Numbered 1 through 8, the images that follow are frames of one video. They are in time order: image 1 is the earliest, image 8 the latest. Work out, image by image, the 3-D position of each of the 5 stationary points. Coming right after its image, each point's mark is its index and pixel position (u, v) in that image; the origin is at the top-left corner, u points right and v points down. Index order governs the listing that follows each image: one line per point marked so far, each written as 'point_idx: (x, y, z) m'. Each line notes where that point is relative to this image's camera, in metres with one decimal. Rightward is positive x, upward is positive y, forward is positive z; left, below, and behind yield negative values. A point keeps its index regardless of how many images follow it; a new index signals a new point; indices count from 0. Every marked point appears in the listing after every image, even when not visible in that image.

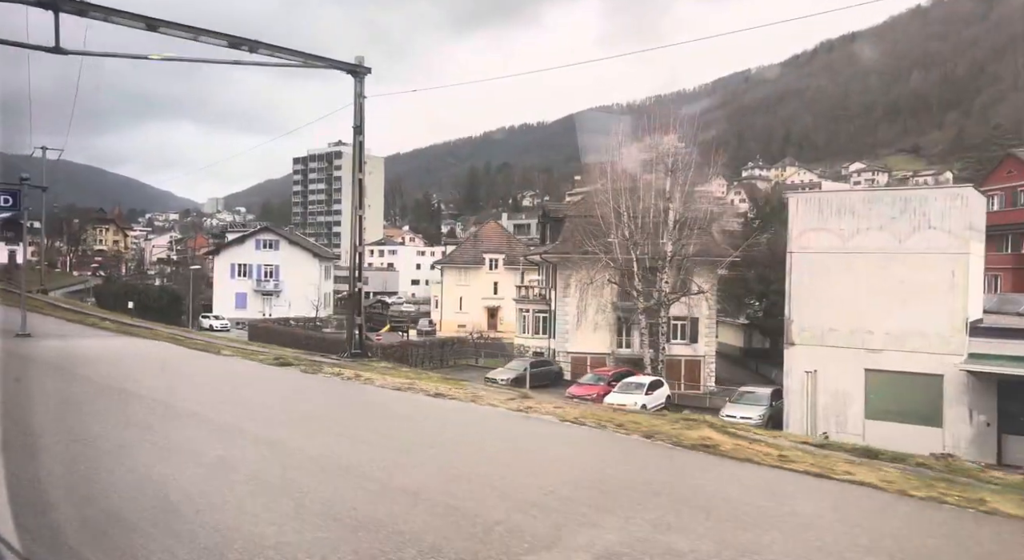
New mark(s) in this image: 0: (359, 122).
0: (-2.6, +2.7, +13.2) m
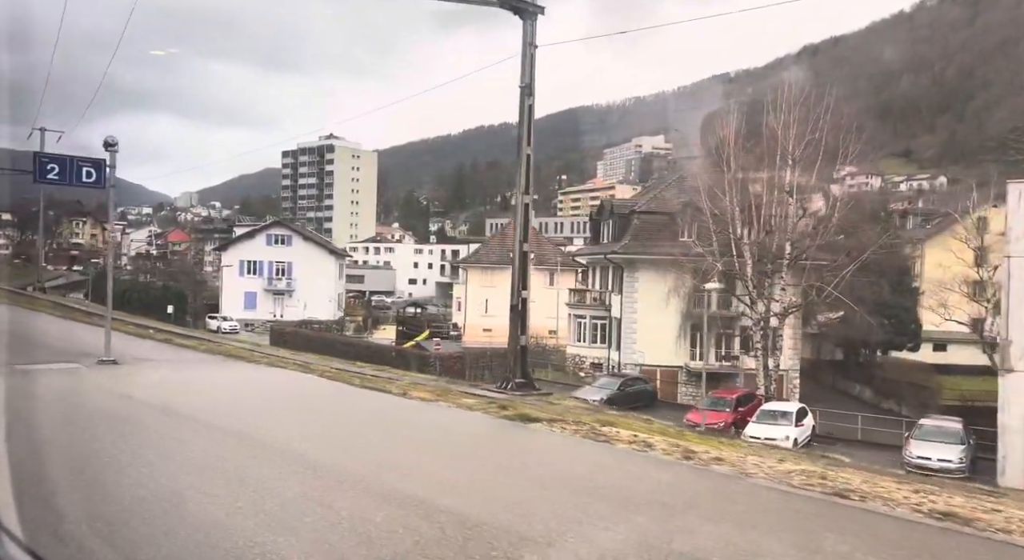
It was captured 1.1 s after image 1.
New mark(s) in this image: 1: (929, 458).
0: (+0.2, +2.6, +10.2) m
1: (+7.5, -3.2, +14.2) m
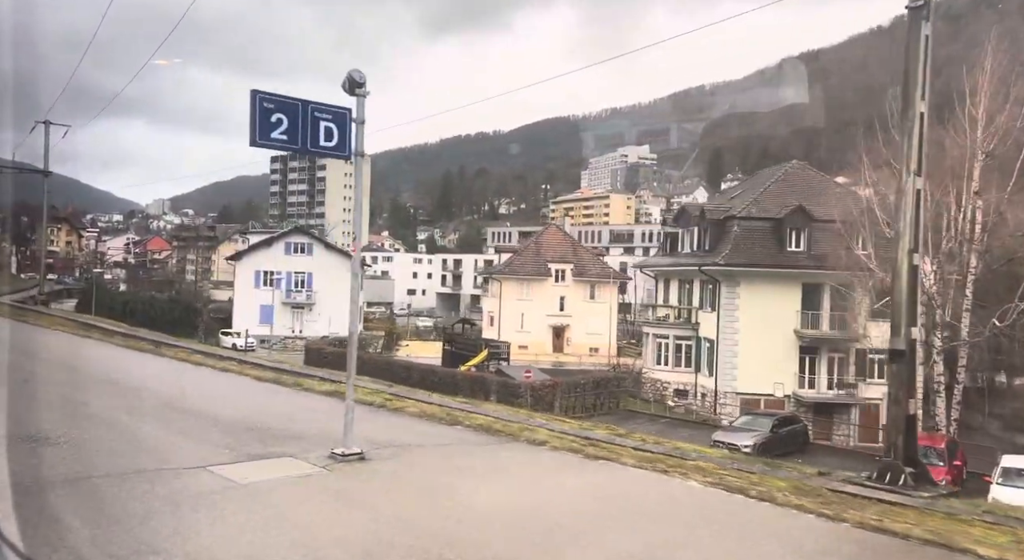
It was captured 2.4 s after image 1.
0: (+3.5, +2.3, +6.8) m
1: (+10.6, -3.6, +11.0) m
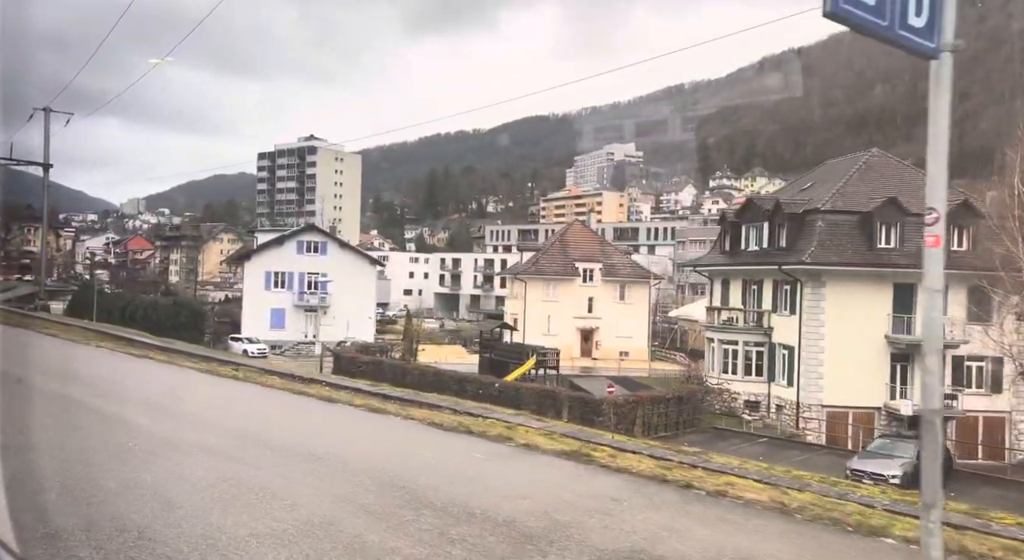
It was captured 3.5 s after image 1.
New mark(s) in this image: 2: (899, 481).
0: (+5.7, +2.2, +4.4) m
1: (+12.8, -3.6, +8.7) m
2: (+7.3, -3.6, +14.7) m
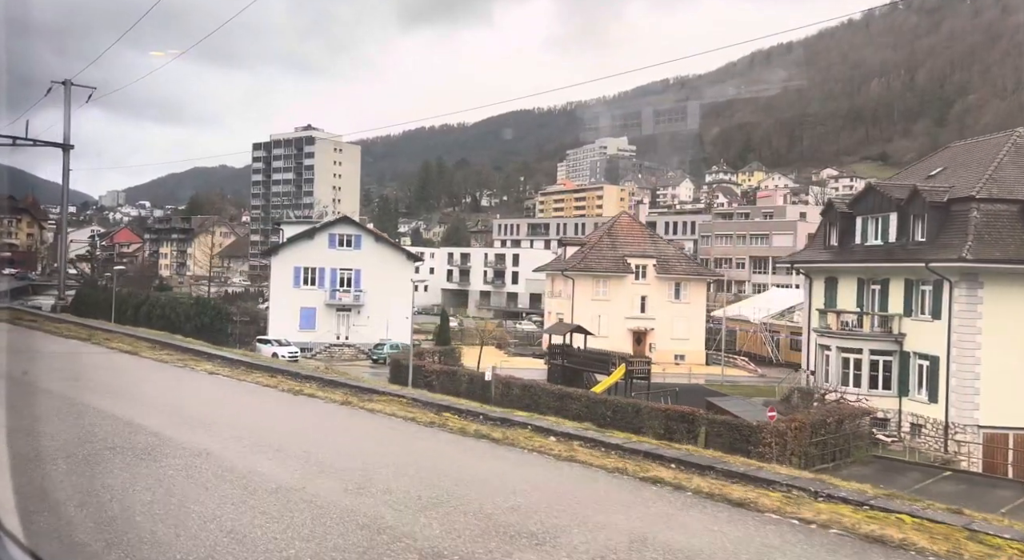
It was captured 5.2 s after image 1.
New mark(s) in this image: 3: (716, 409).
0: (+8.8, +2.1, +1.1) m
1: (+15.8, -3.7, +5.6) m
2: (+10.2, -3.7, +11.5) m
3: (+4.5, -2.9, +17.4) m
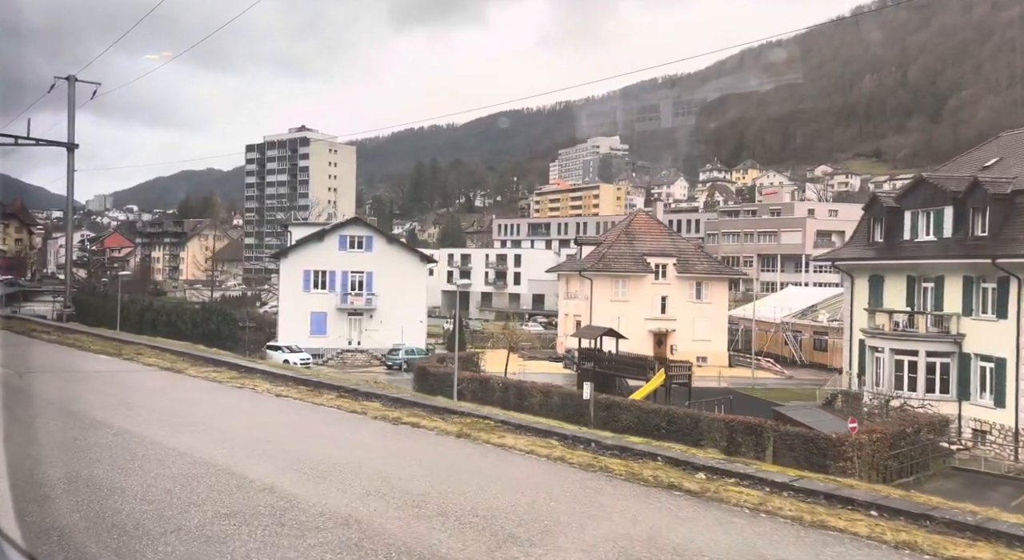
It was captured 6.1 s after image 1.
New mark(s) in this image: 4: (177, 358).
0: (+10.0, +2.1, -0.1) m
1: (+17.0, -3.6, +4.5) m
2: (+11.3, -3.6, +10.3) m
3: (+5.6, -2.9, +16.1) m
4: (-6.1, -1.5, +14.6) m
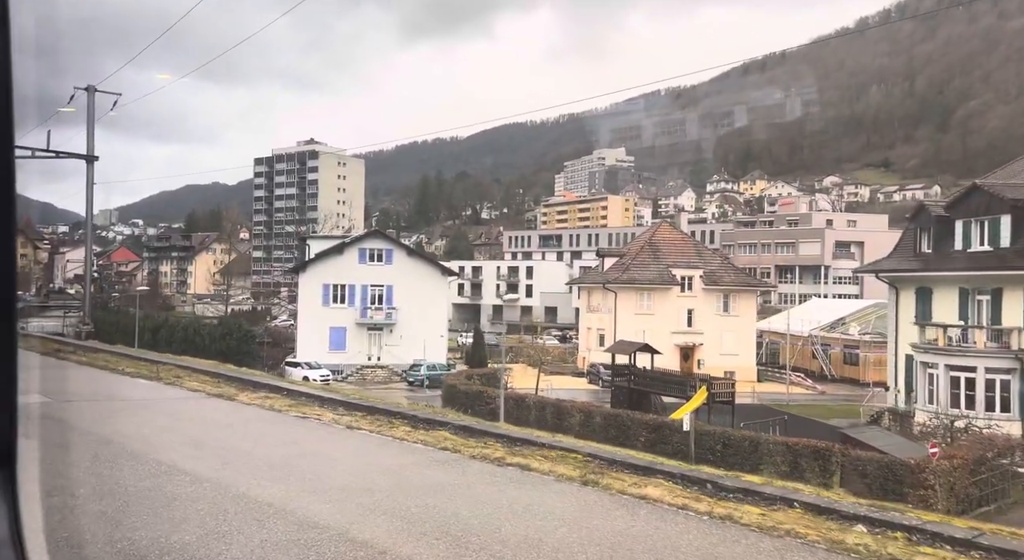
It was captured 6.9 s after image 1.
0: (+10.8, +2.1, -1.1) m
1: (+17.9, -3.6, +3.4) m
2: (+12.2, -3.8, +9.2) m
3: (+6.6, -3.2, +15.1) m
4: (-5.2, -1.7, +13.7) m
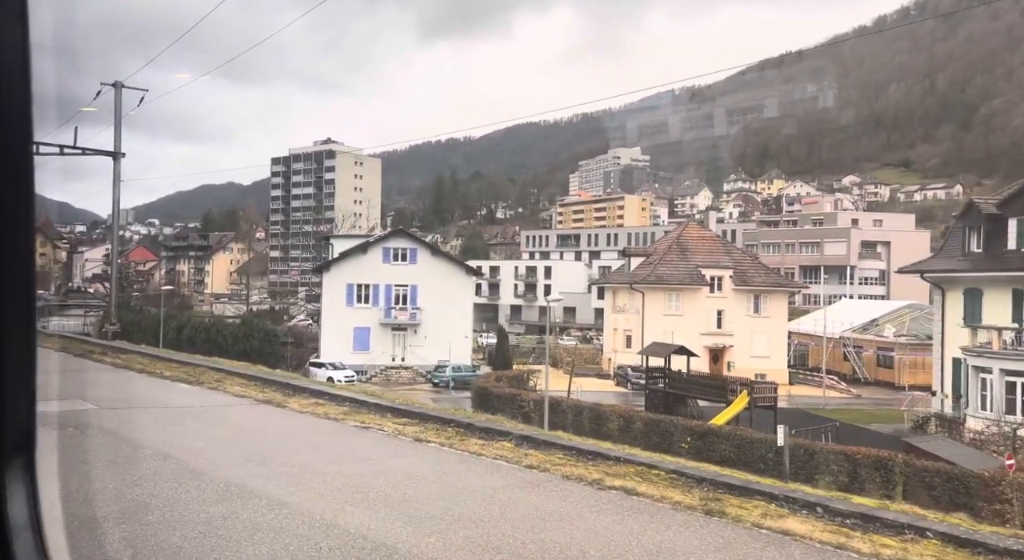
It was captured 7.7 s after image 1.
0: (+11.4, +2.1, -1.9) m
1: (+18.5, -3.7, +2.4) m
2: (+13.0, -3.8, +8.3) m
3: (+7.4, -3.2, +14.3) m
4: (-4.4, -1.7, +13.1) m
